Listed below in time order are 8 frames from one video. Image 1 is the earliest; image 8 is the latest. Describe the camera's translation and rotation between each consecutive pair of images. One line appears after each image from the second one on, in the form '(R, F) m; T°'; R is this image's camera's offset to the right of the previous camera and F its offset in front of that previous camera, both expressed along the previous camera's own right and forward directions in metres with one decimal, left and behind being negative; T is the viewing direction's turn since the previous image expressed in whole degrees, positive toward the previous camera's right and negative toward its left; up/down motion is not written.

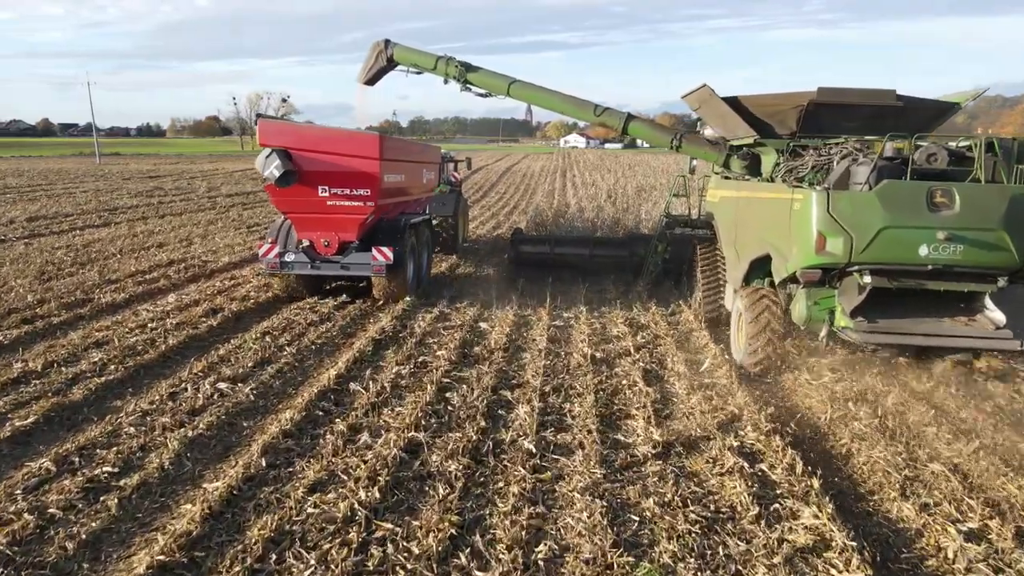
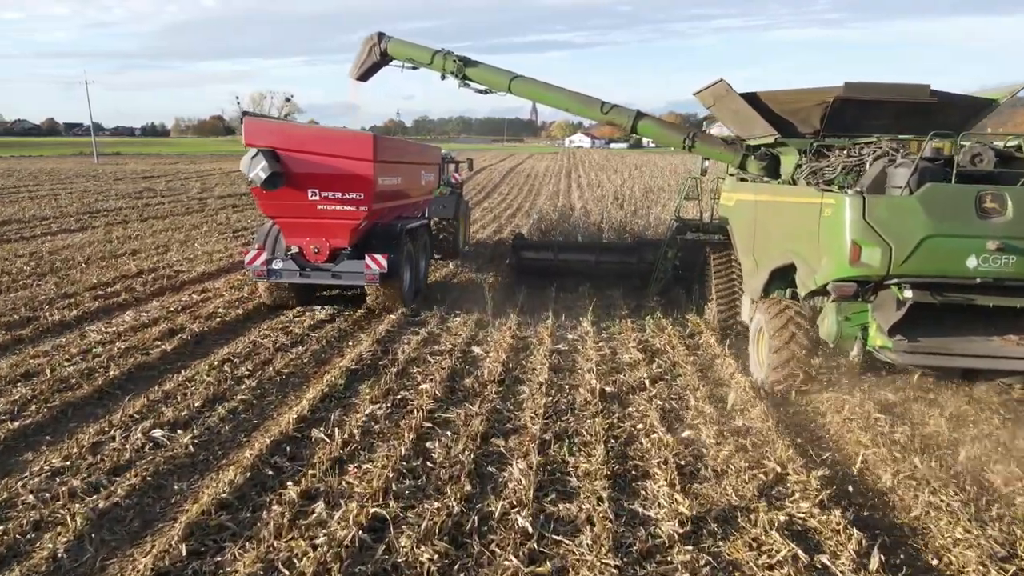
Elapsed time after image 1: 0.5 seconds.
(0.0, +0.5) m; 0°
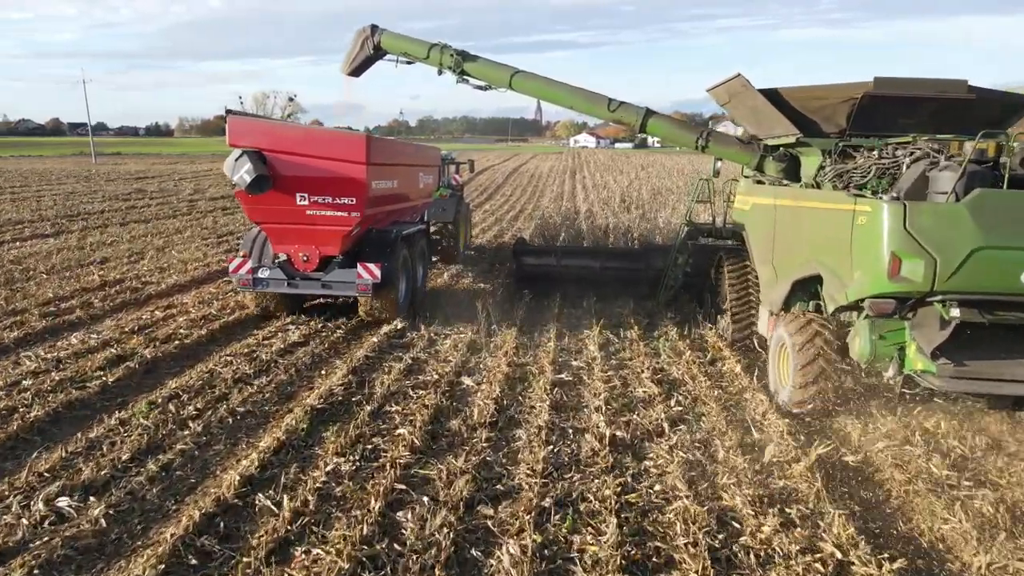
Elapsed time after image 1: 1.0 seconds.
(0.0, +0.5) m; 0°
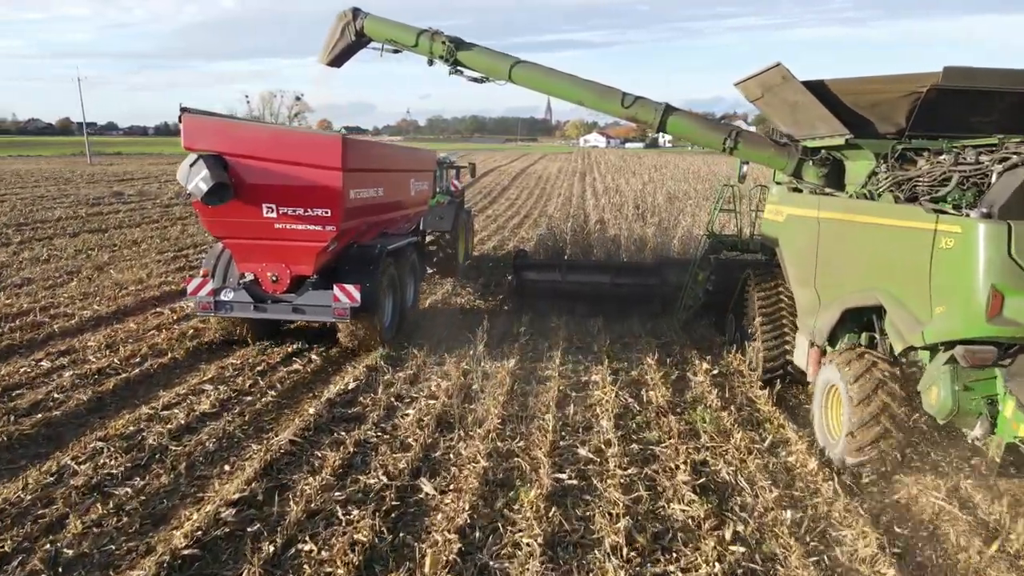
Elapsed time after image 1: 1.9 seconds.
(+0.1, +0.9) m; -1°
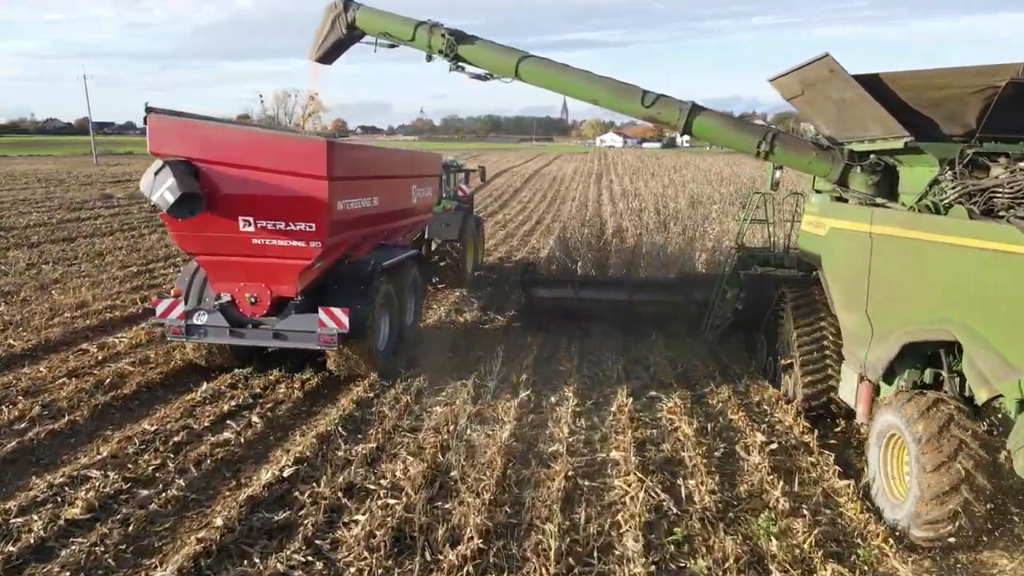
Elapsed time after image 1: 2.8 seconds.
(+0.1, +0.7) m; -1°
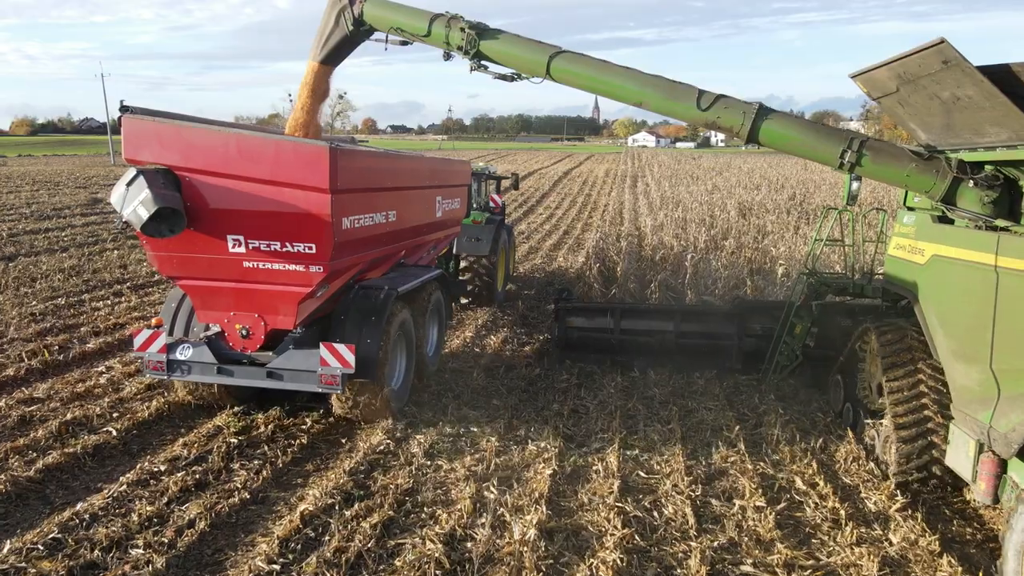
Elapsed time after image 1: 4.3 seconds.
(0.0, +0.9) m; -2°
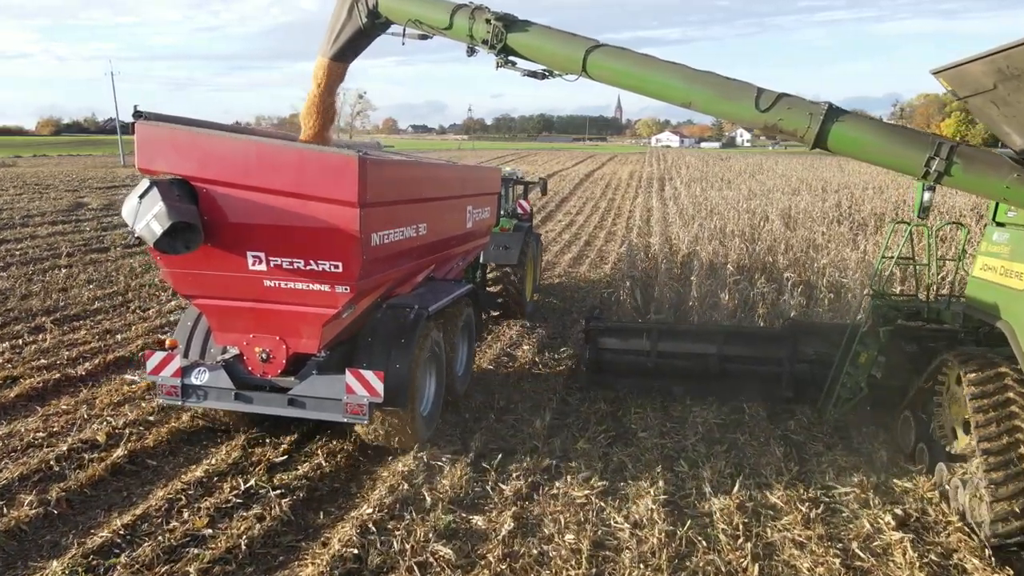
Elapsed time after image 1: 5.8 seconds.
(-0.1, +0.4) m; -1°
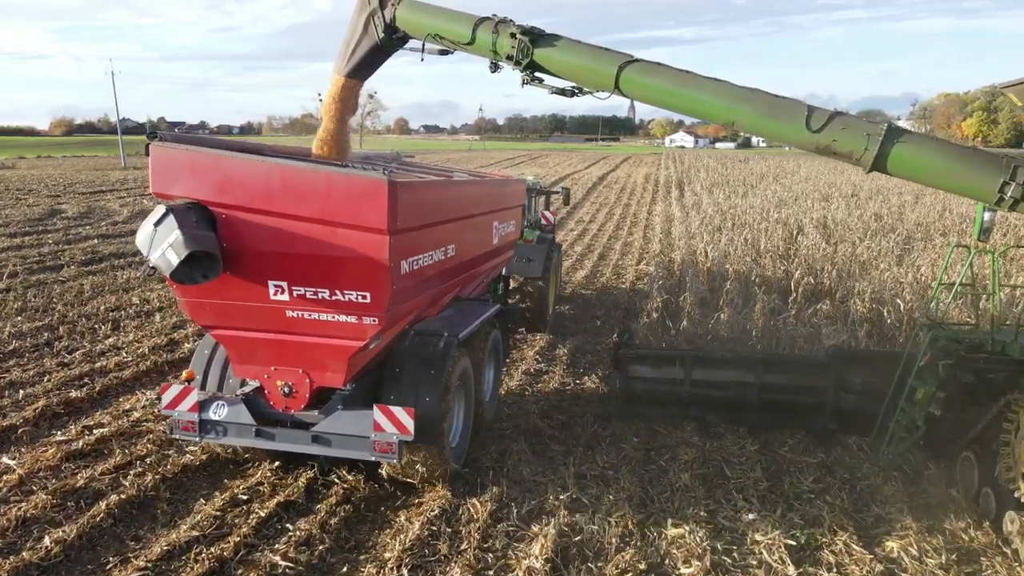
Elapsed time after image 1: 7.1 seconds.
(-0.1, +0.3) m; -1°
